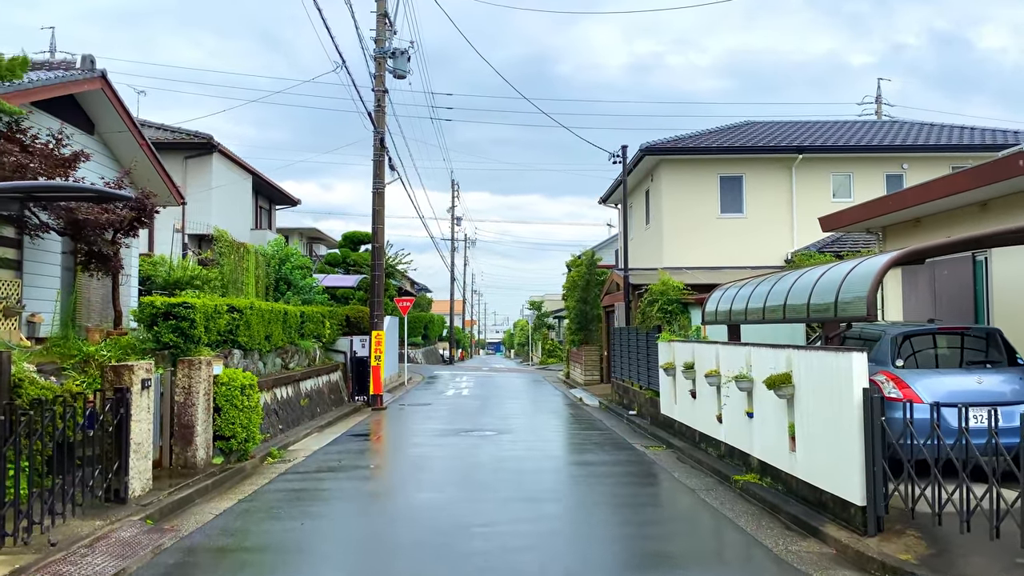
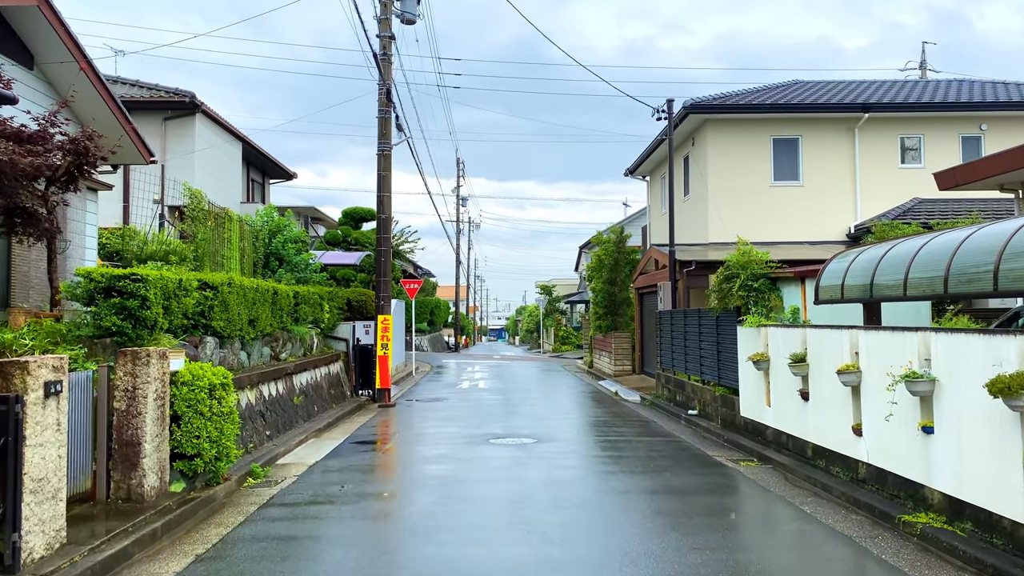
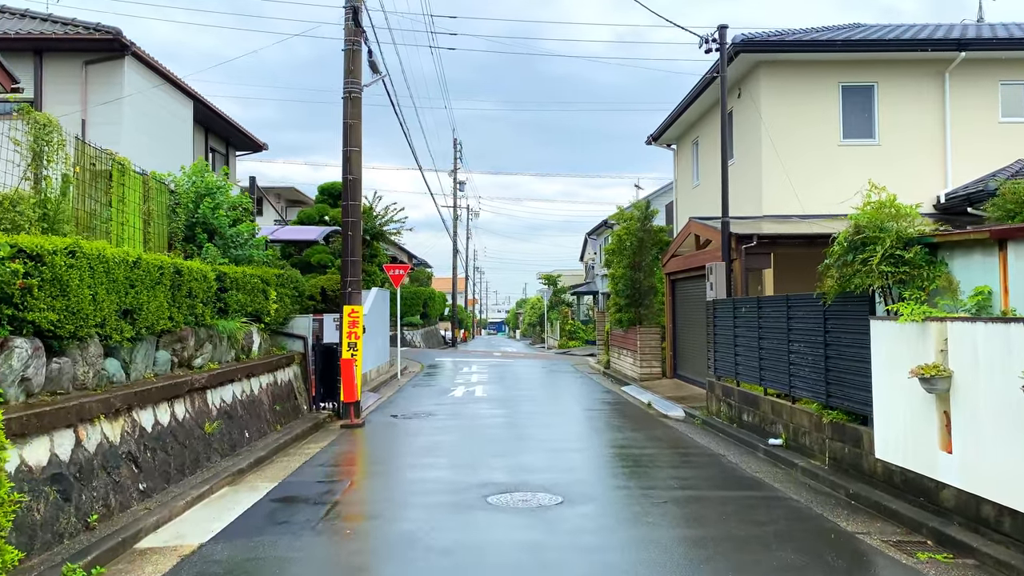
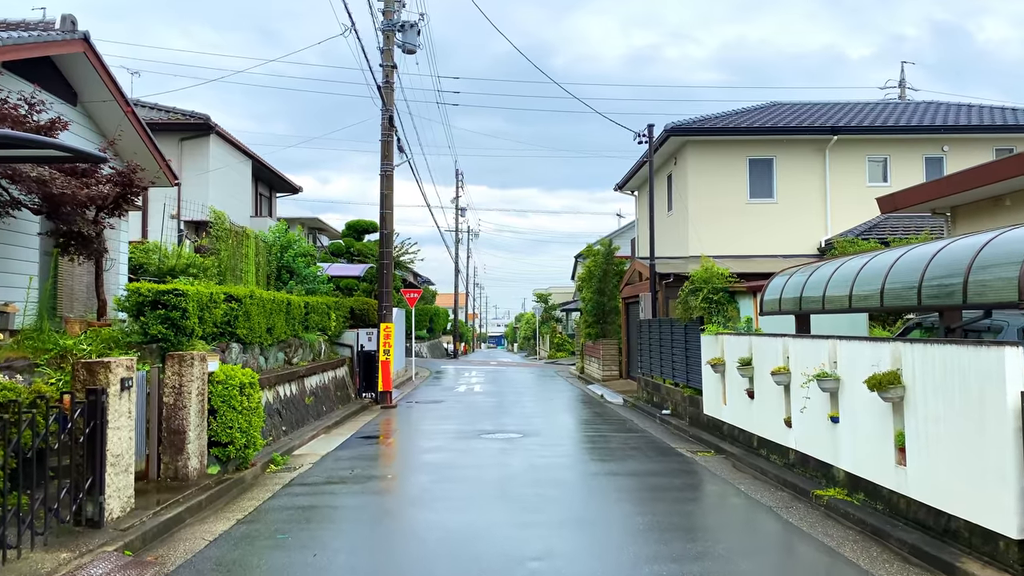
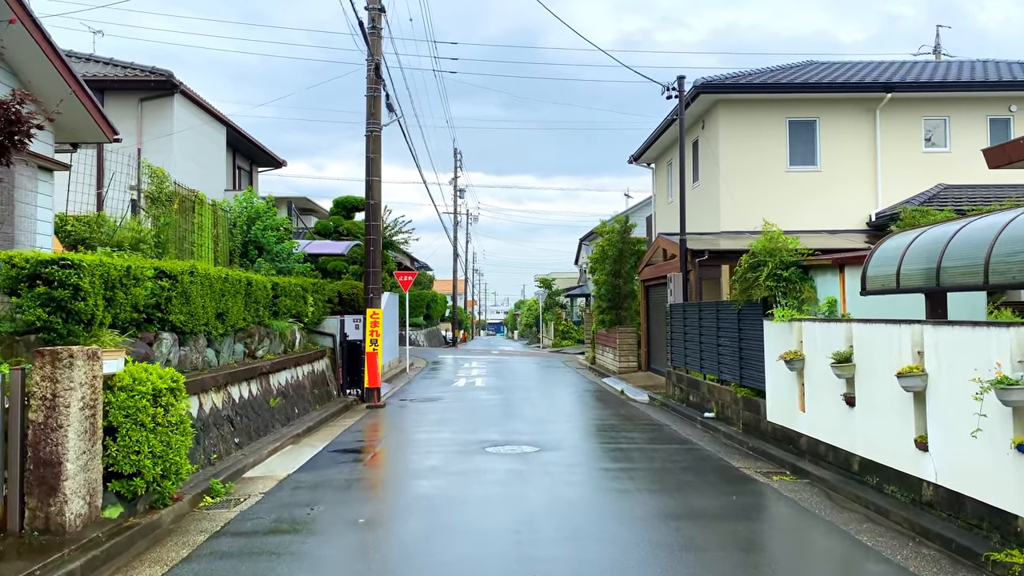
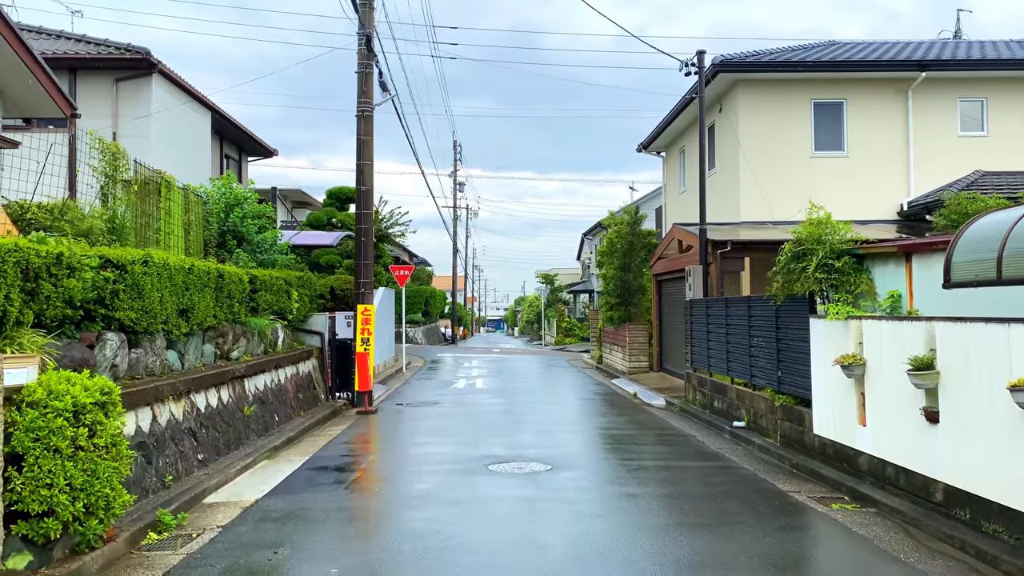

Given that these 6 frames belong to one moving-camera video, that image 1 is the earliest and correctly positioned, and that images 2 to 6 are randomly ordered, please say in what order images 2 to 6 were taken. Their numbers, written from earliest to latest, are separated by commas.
4, 2, 5, 6, 3
